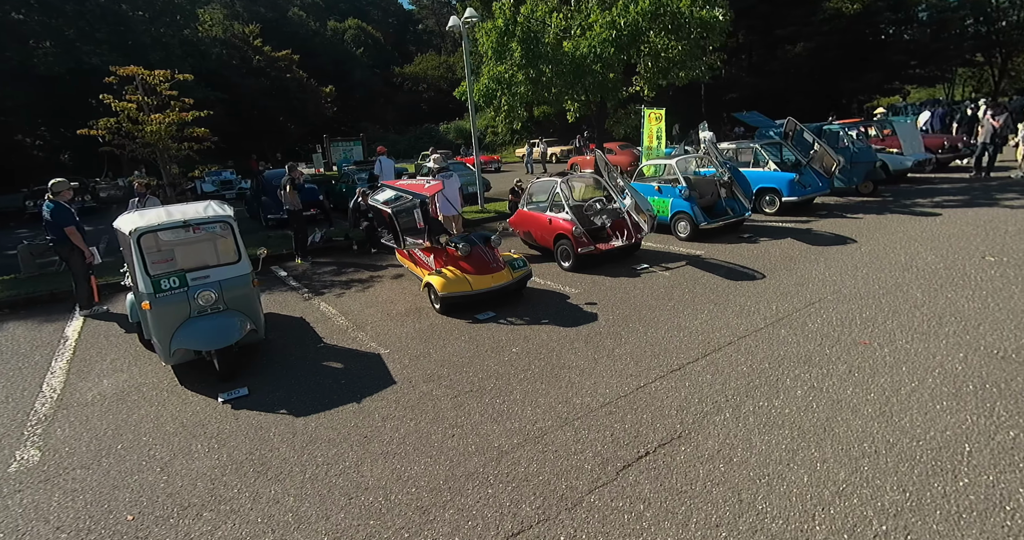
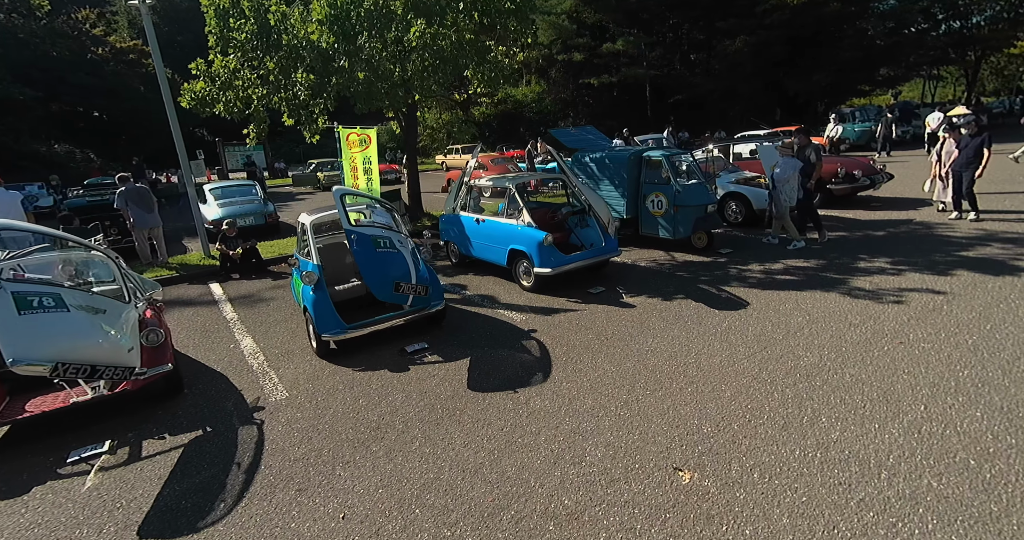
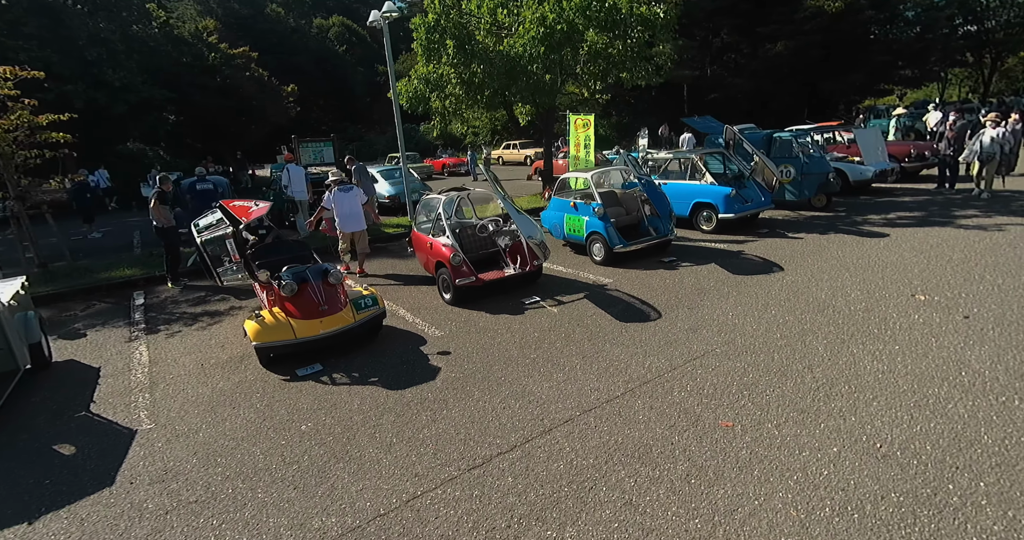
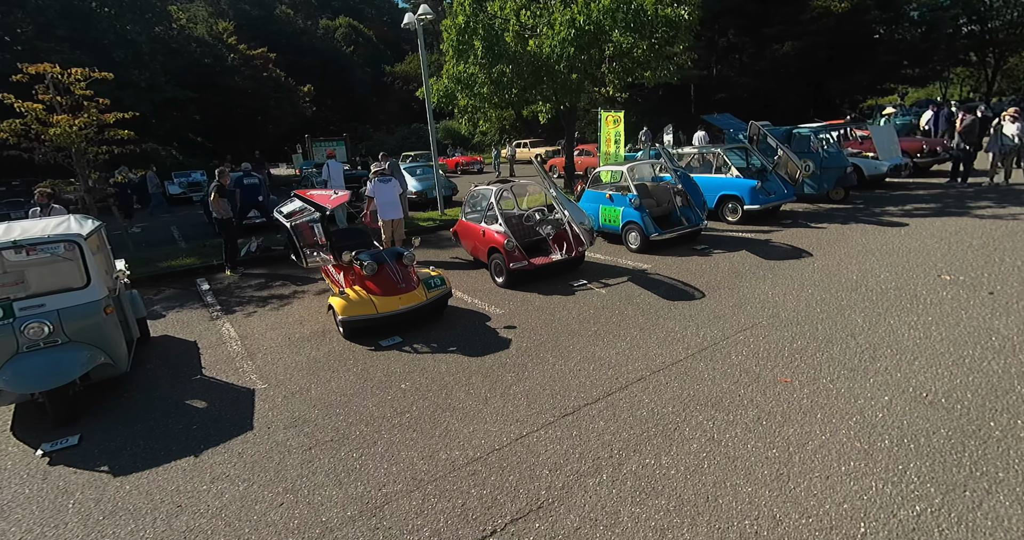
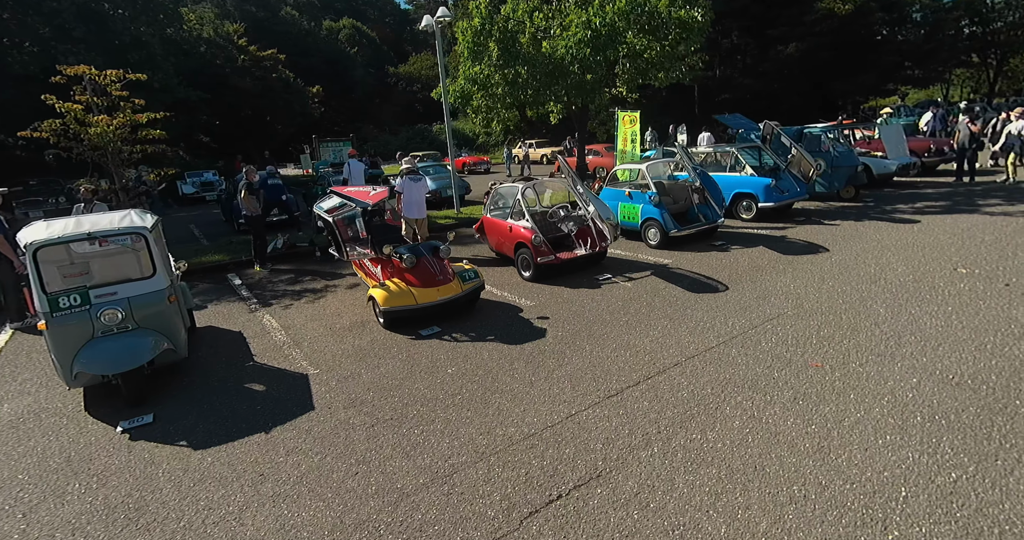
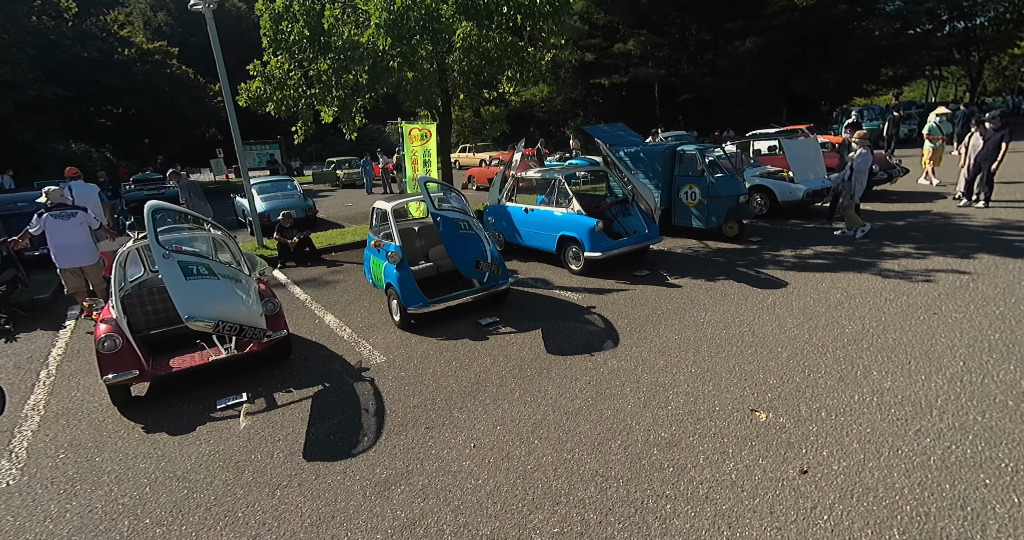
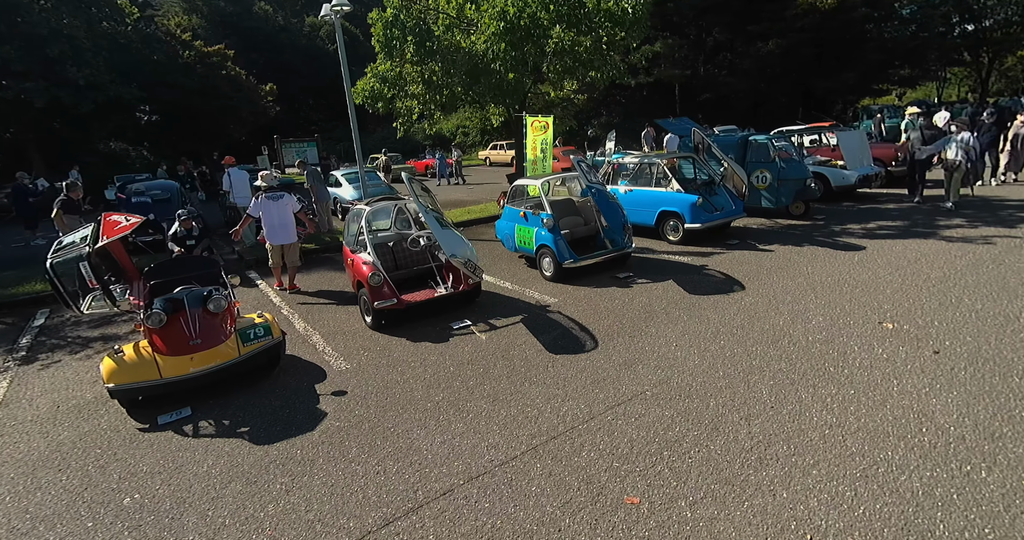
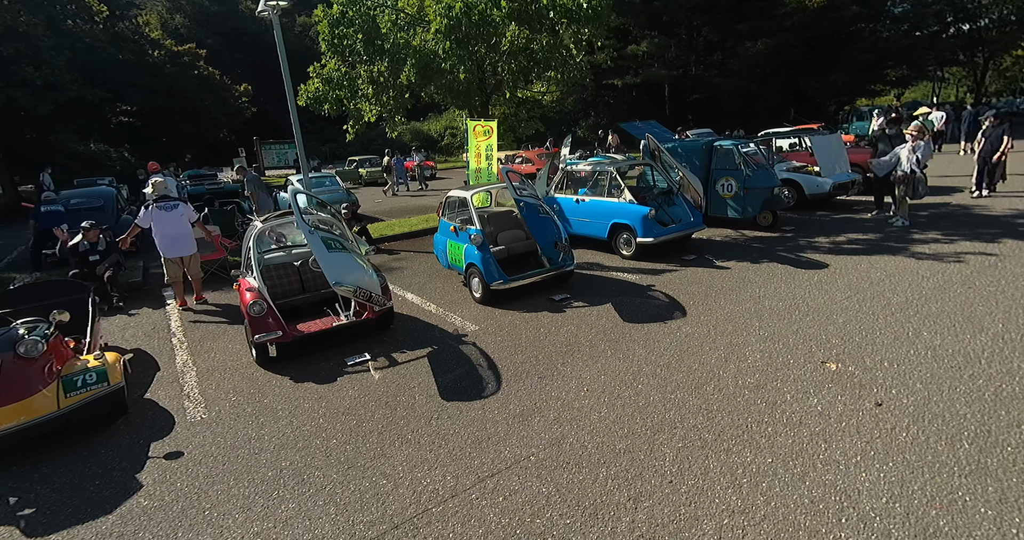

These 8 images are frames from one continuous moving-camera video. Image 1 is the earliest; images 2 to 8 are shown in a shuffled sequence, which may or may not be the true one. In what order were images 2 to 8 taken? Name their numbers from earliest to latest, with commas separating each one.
5, 4, 3, 7, 8, 6, 2
